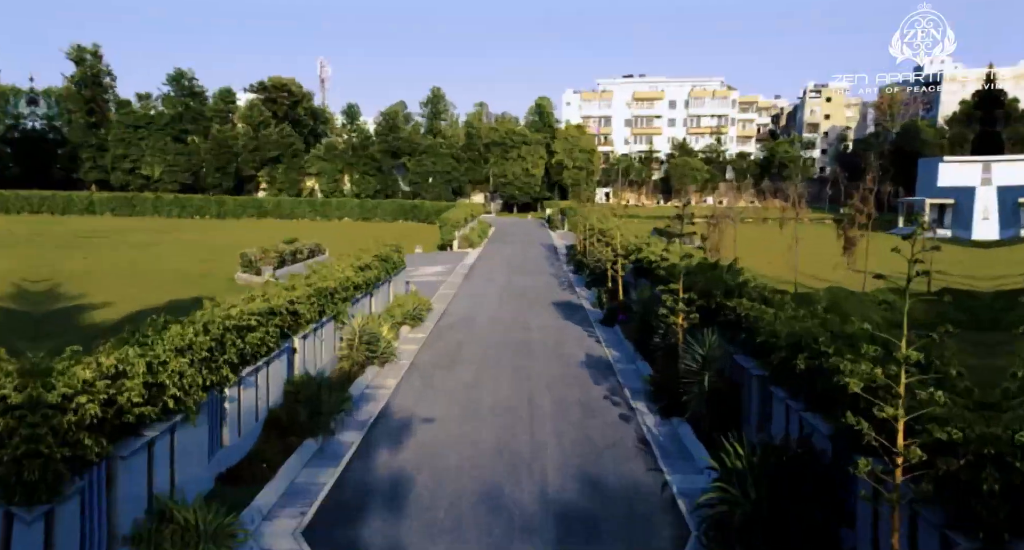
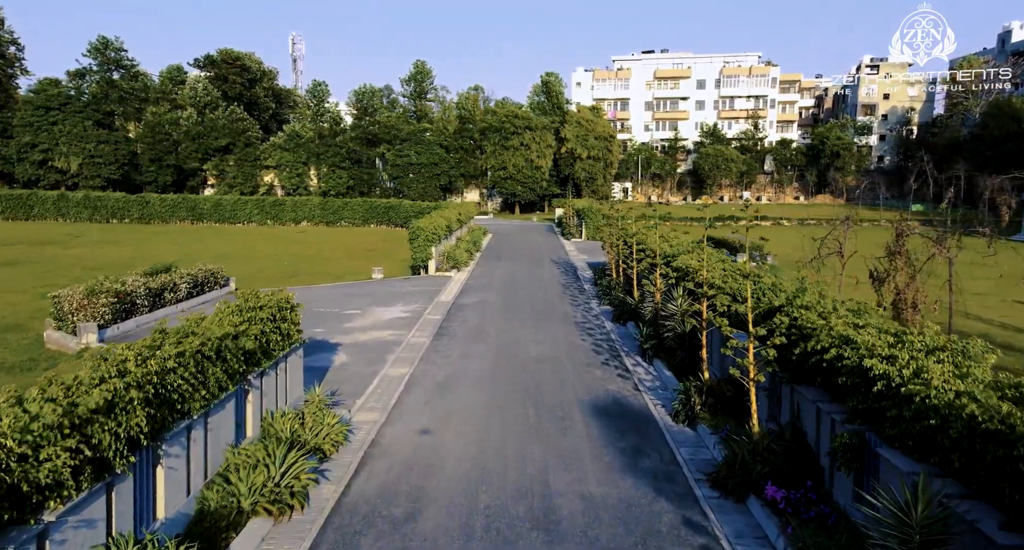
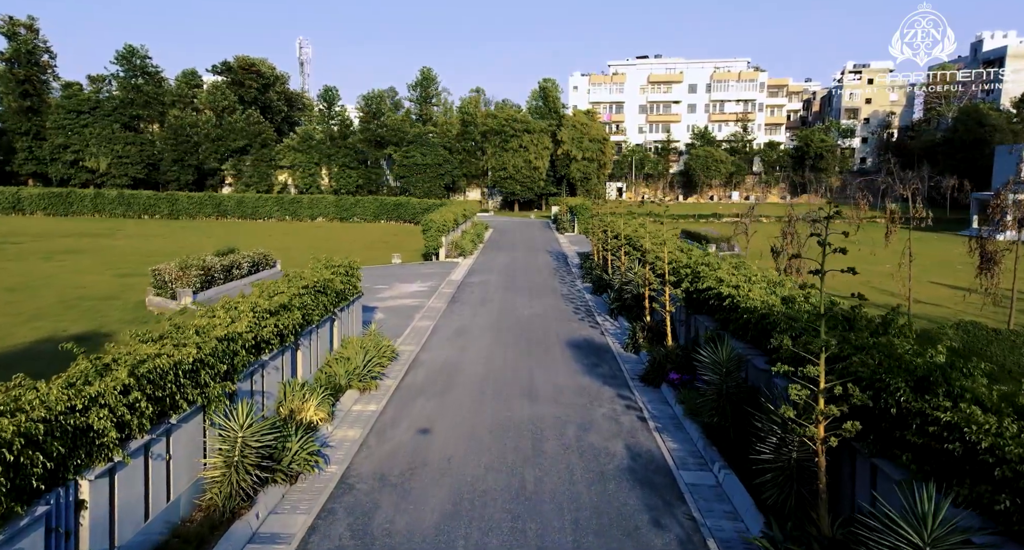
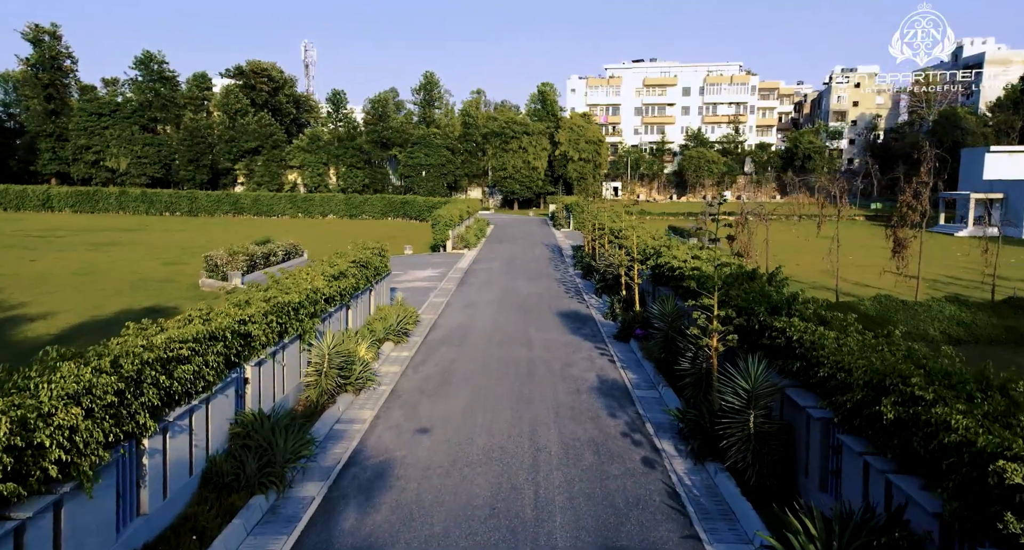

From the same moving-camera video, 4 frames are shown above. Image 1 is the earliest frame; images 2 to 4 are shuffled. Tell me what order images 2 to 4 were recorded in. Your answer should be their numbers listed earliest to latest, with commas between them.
4, 3, 2
